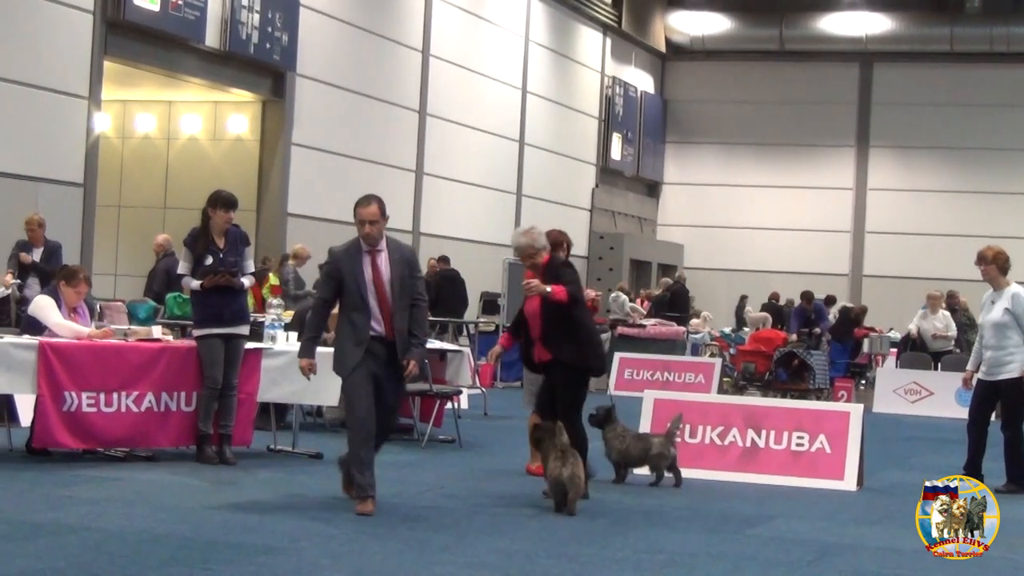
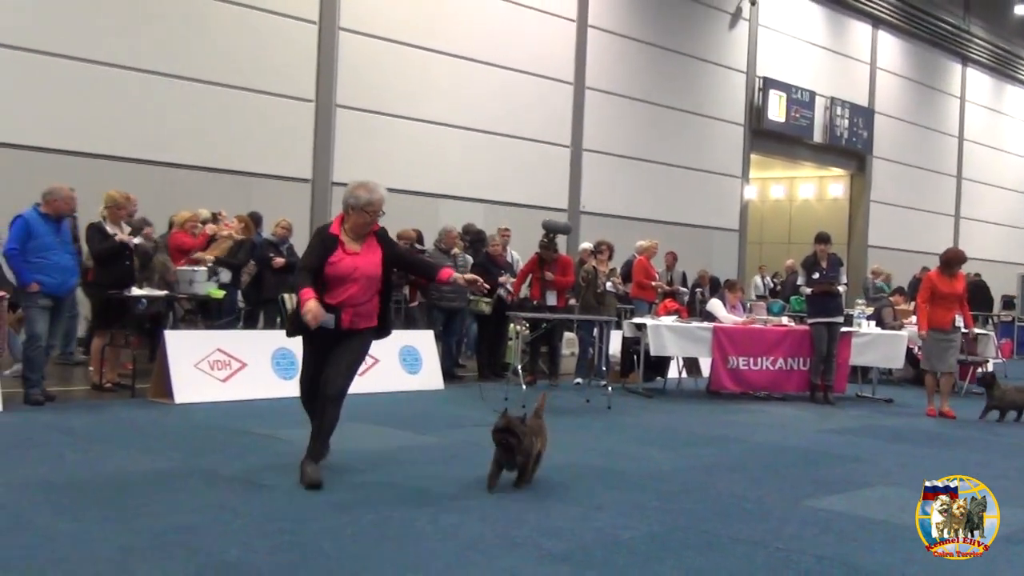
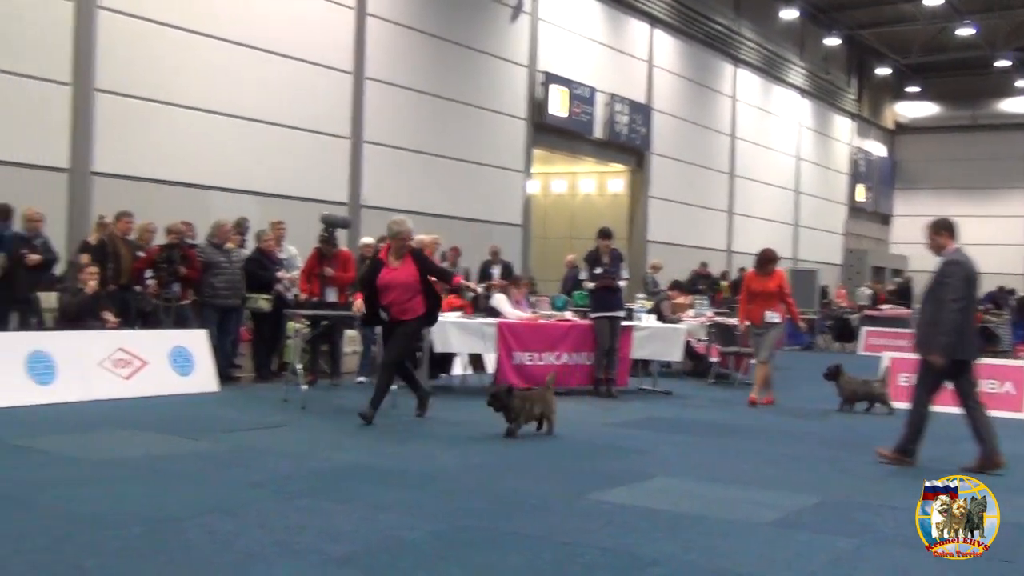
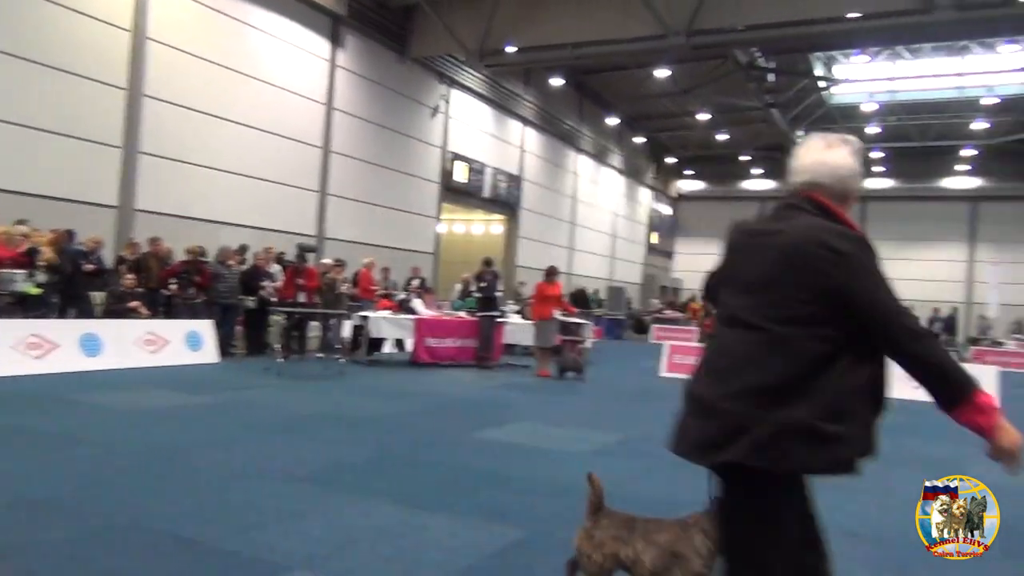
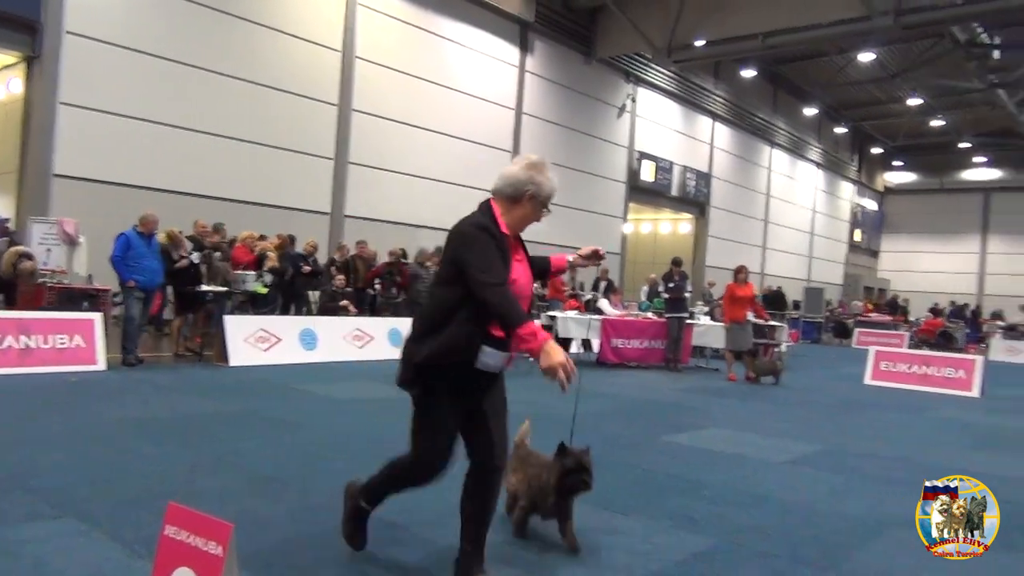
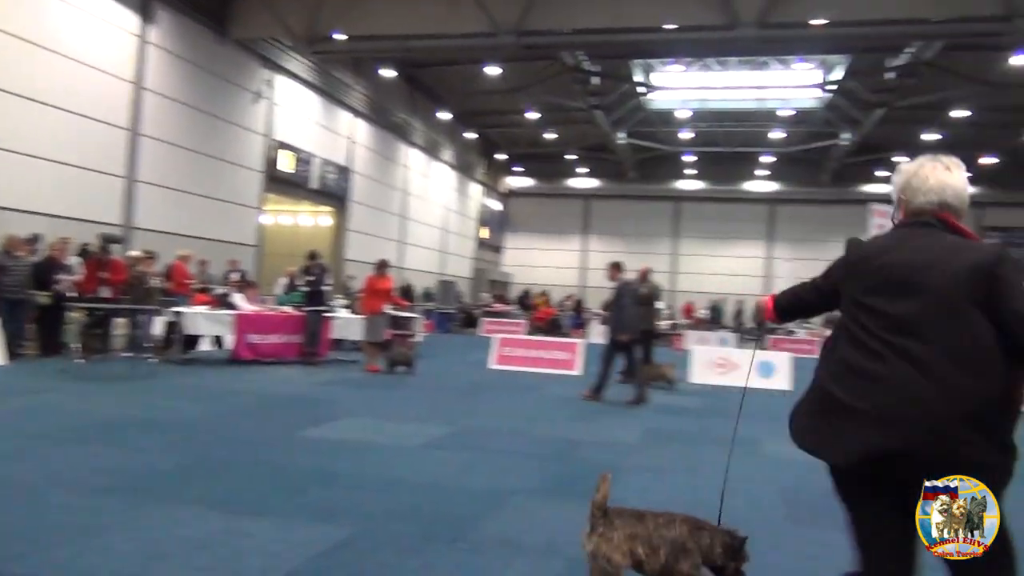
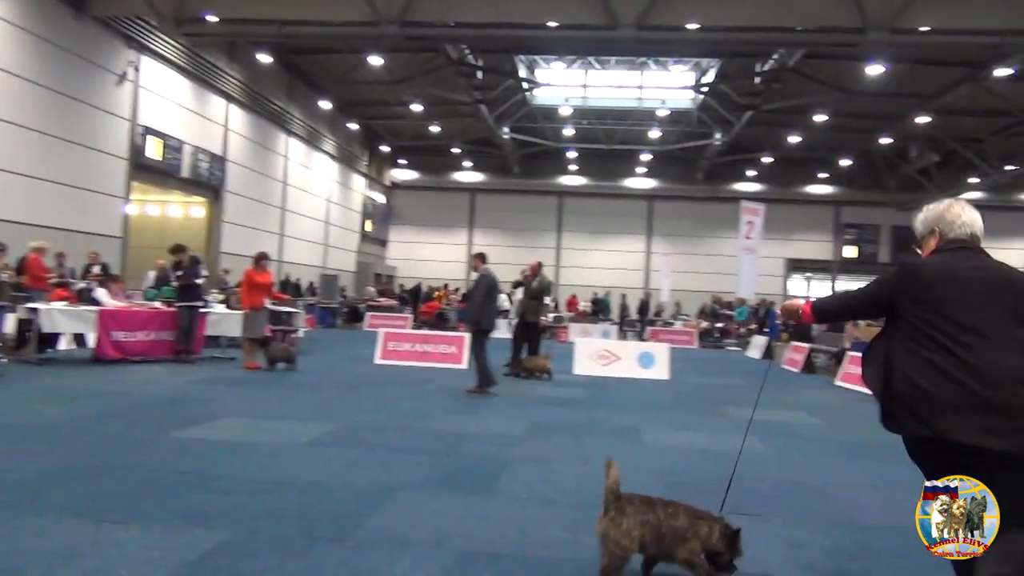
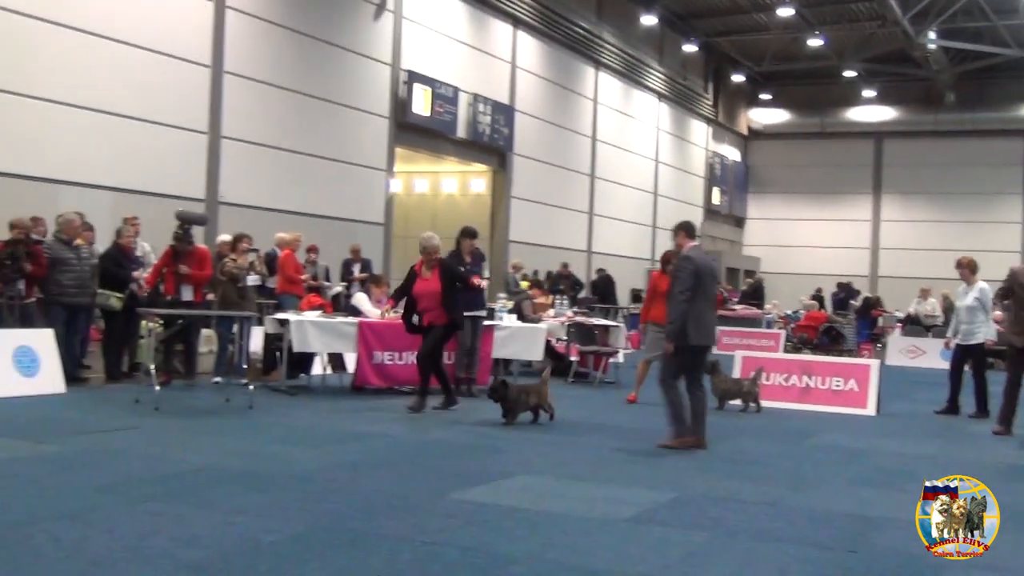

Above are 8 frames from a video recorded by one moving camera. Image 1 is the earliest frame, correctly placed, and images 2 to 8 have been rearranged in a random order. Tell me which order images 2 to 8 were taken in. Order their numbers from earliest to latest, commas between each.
8, 3, 2, 5, 4, 6, 7
